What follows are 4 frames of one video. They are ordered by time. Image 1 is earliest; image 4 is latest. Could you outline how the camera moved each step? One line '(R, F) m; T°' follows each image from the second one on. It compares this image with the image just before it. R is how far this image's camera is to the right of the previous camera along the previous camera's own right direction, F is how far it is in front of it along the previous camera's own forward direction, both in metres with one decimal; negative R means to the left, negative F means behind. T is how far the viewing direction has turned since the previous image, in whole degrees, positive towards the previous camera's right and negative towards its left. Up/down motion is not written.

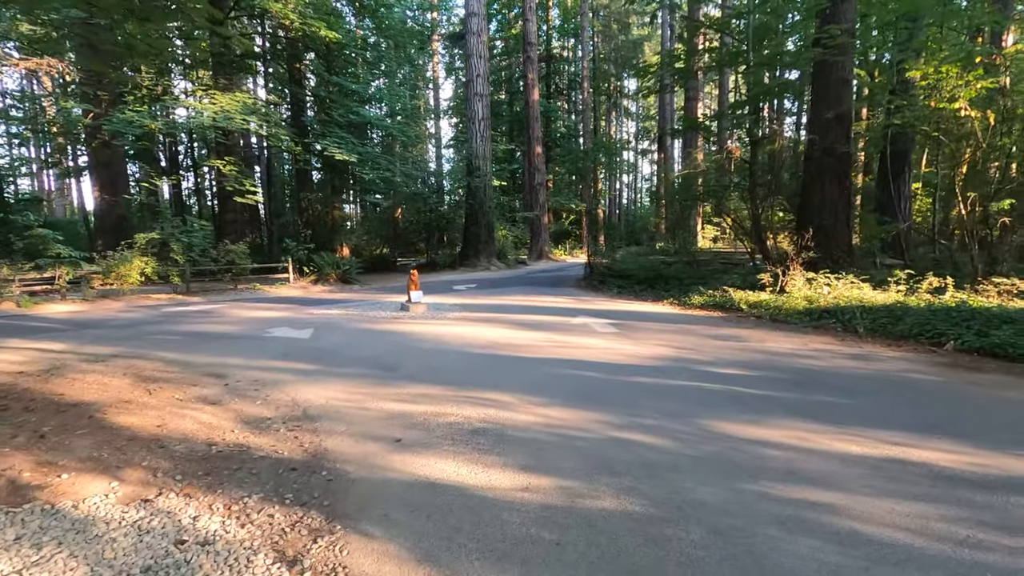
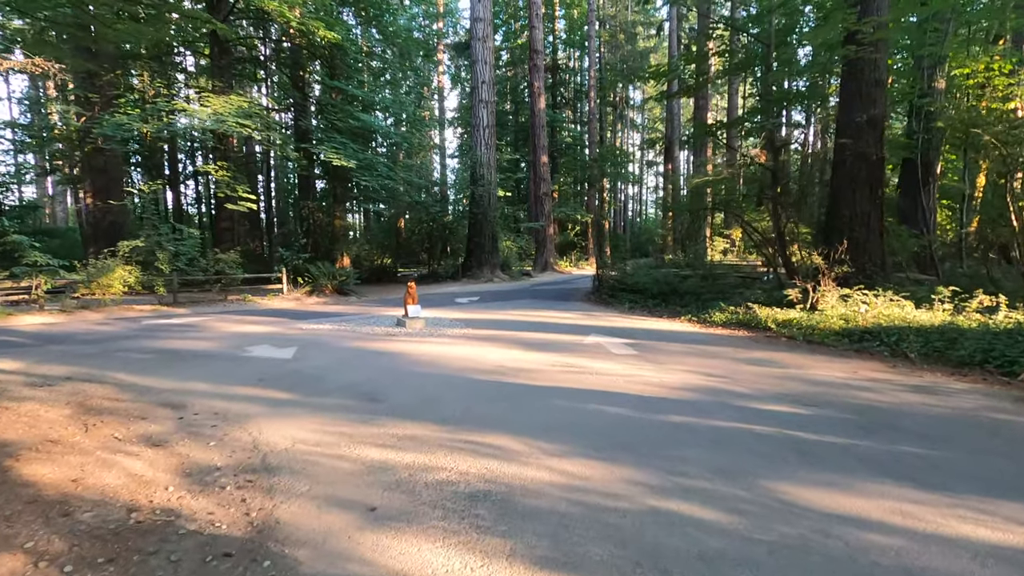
(0.0, +0.9) m; 0°
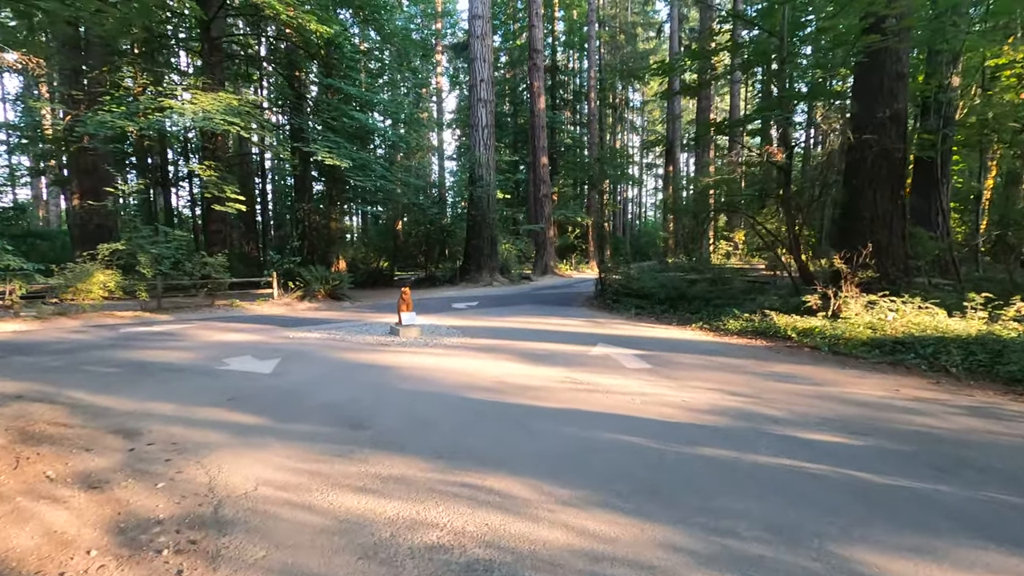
(0.0, +0.7) m; 0°
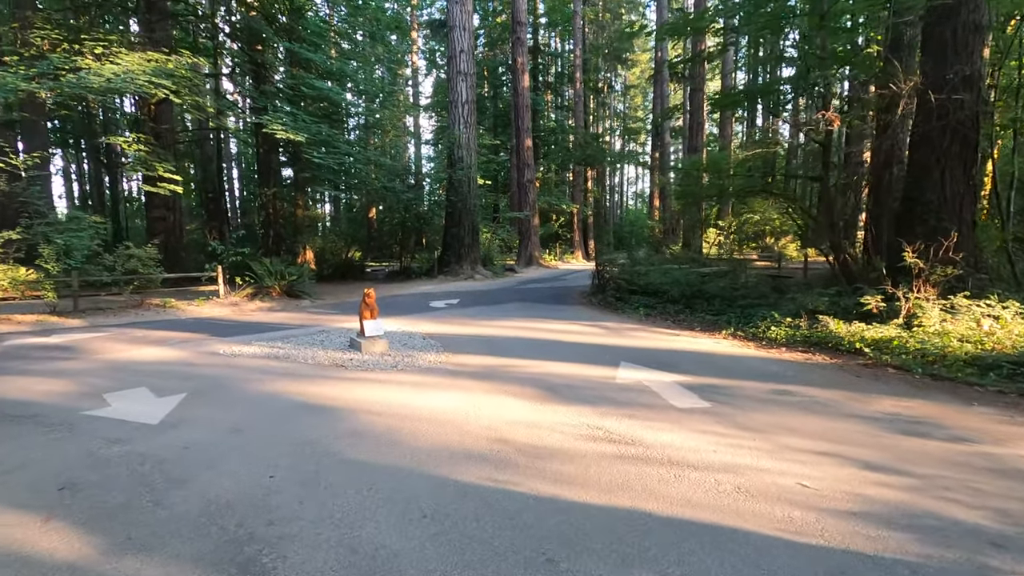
(-0.2, +2.2) m; +2°
